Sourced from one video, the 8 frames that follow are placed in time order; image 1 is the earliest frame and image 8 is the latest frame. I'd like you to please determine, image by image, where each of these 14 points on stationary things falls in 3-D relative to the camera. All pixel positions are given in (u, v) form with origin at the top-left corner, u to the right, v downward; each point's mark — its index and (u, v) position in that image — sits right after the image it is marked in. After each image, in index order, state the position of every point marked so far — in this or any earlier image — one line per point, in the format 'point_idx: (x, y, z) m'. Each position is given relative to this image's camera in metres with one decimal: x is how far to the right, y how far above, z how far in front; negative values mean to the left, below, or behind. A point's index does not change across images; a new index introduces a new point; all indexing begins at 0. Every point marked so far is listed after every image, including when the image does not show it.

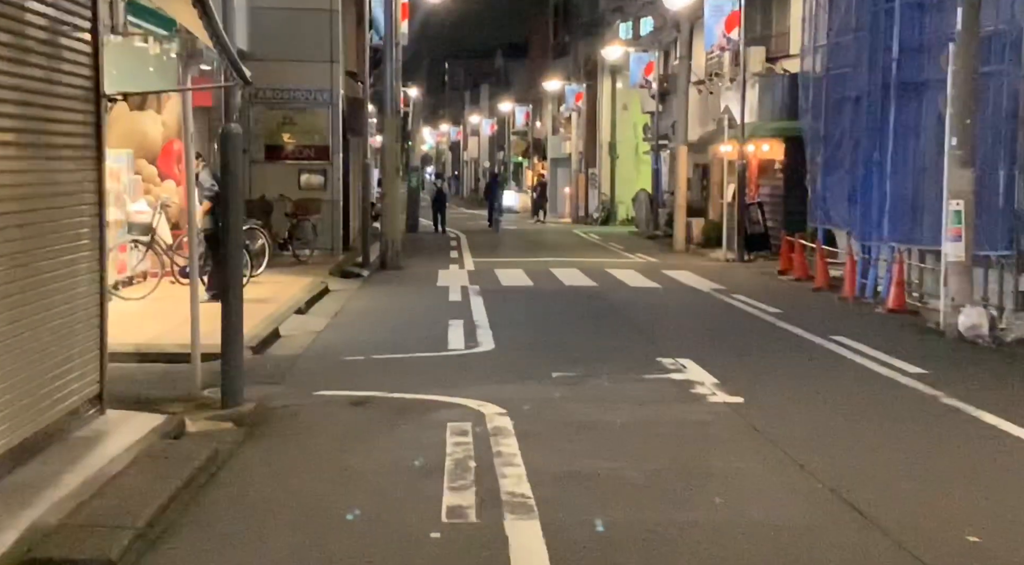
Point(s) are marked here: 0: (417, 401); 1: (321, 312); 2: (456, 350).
0: (-0.8, -1.0, +11.8) m
1: (-2.7, -0.4, +19.7) m
2: (-0.6, -0.8, +15.5) m
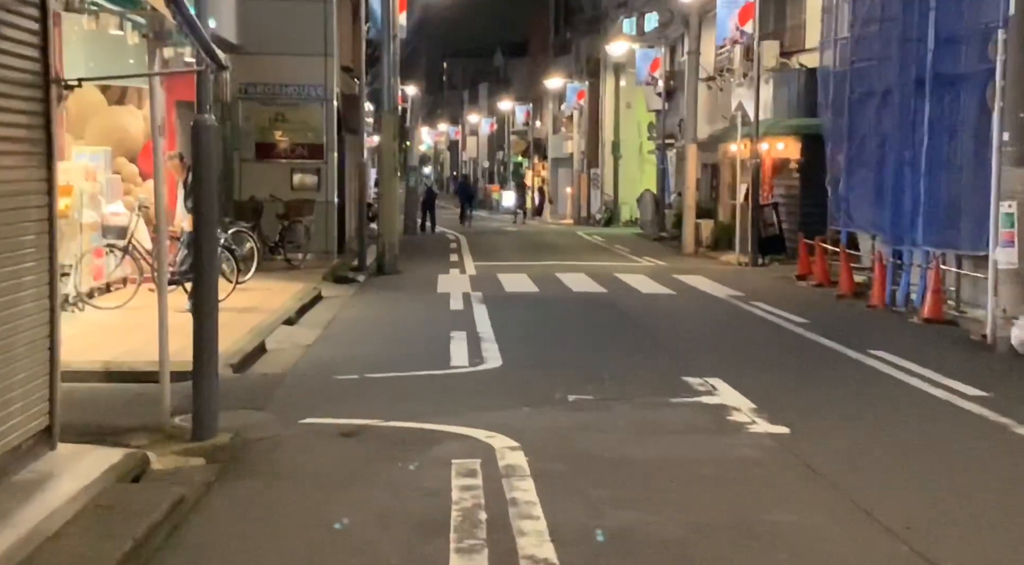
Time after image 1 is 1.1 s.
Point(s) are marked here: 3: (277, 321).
0: (-0.7, -1.1, +10.4) m
1: (-2.6, -0.5, +18.3) m
2: (-0.5, -0.9, +14.1) m
3: (-2.9, -0.5, +17.4) m
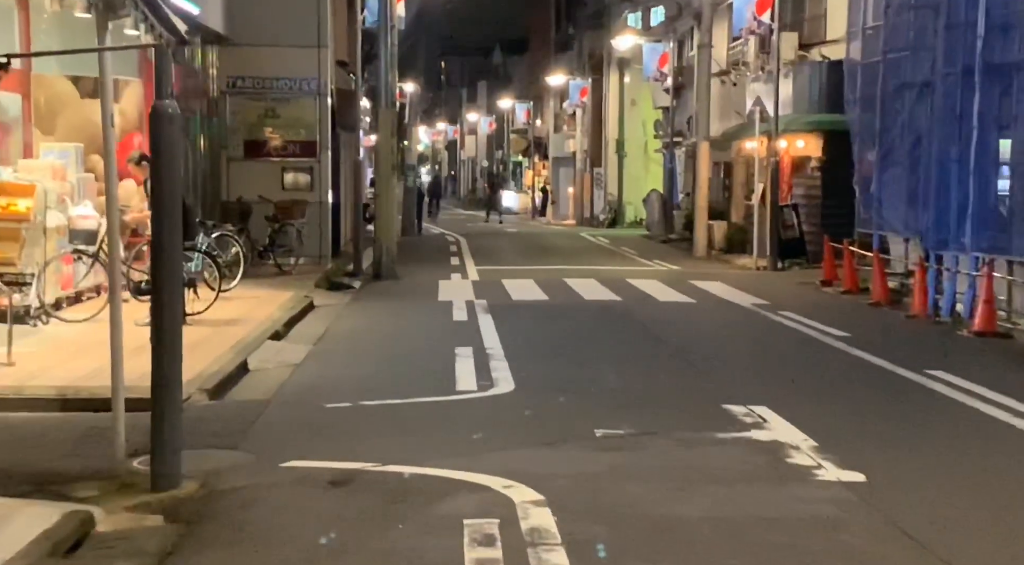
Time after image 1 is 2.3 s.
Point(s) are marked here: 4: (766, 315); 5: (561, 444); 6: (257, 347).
0: (-0.6, -1.2, +8.7) m
1: (-2.5, -0.6, +16.6) m
2: (-0.4, -1.0, +12.4) m
3: (-2.8, -0.6, +15.7) m
4: (+3.4, -0.4, +19.1) m
5: (+0.3, -1.1, +9.8) m
6: (-2.7, -0.7, +14.8) m
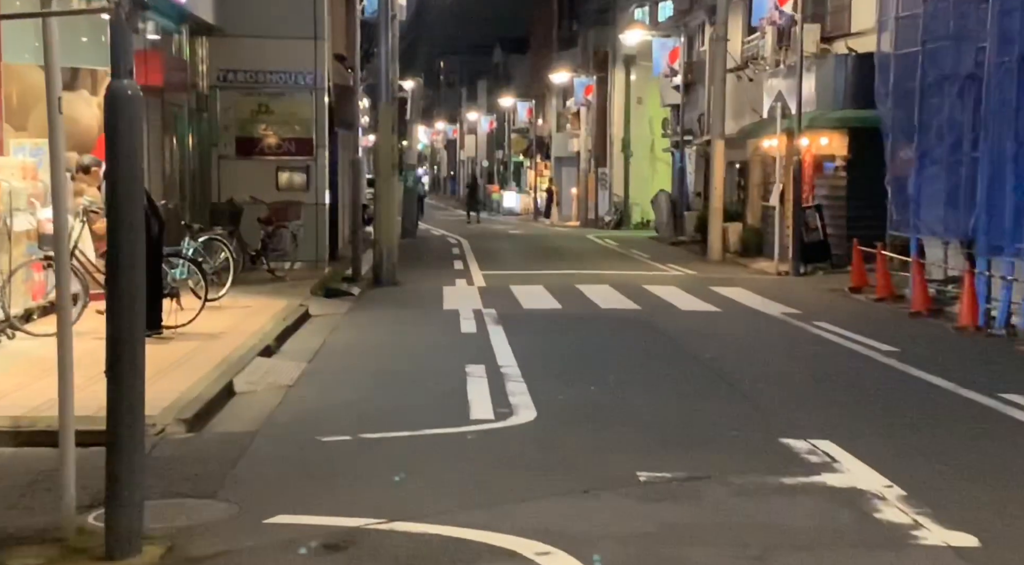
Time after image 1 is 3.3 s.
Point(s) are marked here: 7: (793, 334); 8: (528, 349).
0: (-0.4, -1.3, +7.1) m
1: (-2.3, -0.7, +15.0) m
2: (-0.2, -1.1, +10.8) m
3: (-2.6, -0.7, +14.2) m
4: (+3.6, -0.6, +17.6) m
5: (+0.5, -1.2, +8.3) m
6: (-2.5, -0.8, +13.3) m
7: (+3.3, -0.6, +16.7) m
8: (+0.2, -0.7, +15.3) m
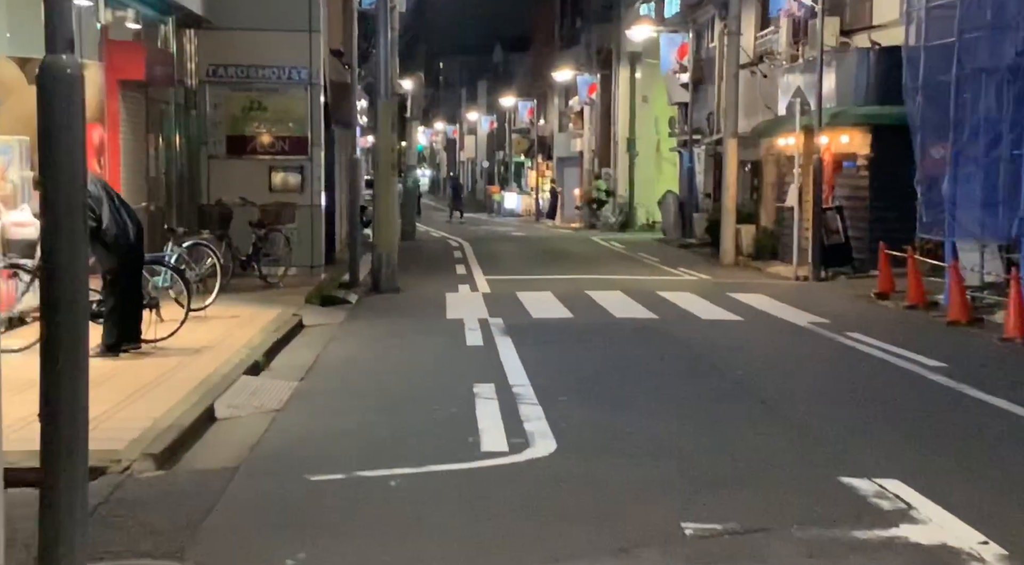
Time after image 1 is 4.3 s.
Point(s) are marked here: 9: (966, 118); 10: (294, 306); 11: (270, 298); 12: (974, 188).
0: (-0.3, -1.4, +5.8) m
1: (-2.2, -0.8, +13.7) m
2: (-0.1, -1.2, +9.5) m
3: (-2.5, -0.8, +12.9) m
4: (+3.7, -0.6, +16.3) m
5: (+0.6, -1.3, +7.0) m
6: (-2.4, -0.9, +12.0) m
7: (+3.4, -0.7, +15.3) m
8: (+0.3, -0.8, +14.0) m
9: (+6.3, +2.3, +19.5) m
10: (-3.0, -0.3, +19.1) m
11: (-3.4, -0.2, +19.7) m
12: (+6.4, +1.3, +19.3) m
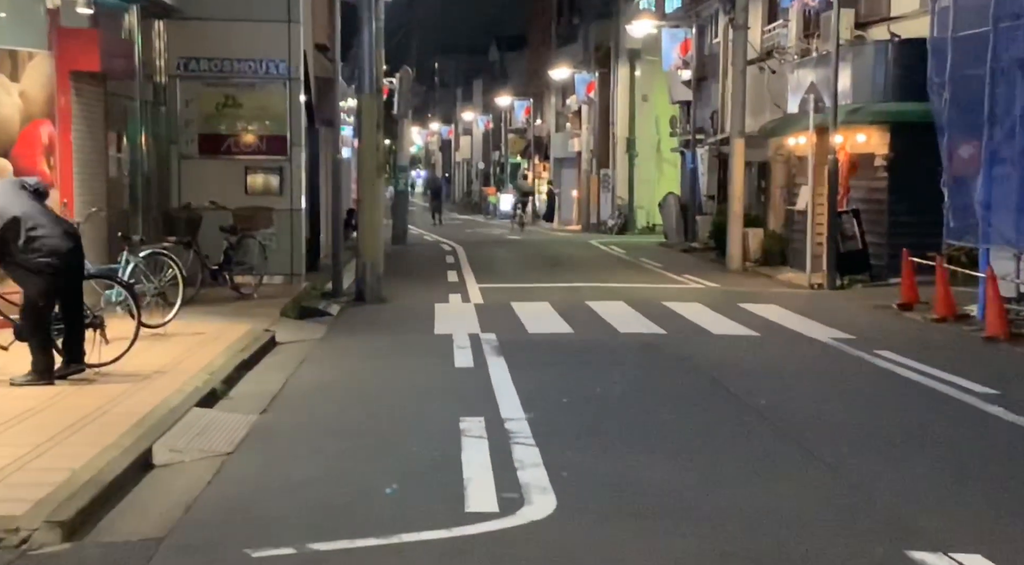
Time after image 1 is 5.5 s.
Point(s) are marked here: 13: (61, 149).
0: (-0.3, -1.5, +4.2) m
1: (-2.3, -1.0, +12.0) m
2: (-0.2, -1.3, +7.9) m
3: (-2.6, -0.9, +11.2) m
4: (+3.6, -0.8, +14.7) m
5: (+0.6, -1.5, +5.3) m
6: (-2.5, -1.0, +10.3) m
7: (+3.4, -0.9, +13.7) m
8: (+0.2, -1.0, +12.3) m
9: (+6.3, +2.2, +17.8) m
10: (-3.0, -0.5, +17.4) m
11: (-3.5, -0.4, +18.0) m
12: (+6.3, +1.2, +17.6) m
13: (-5.1, +1.5, +15.8) m
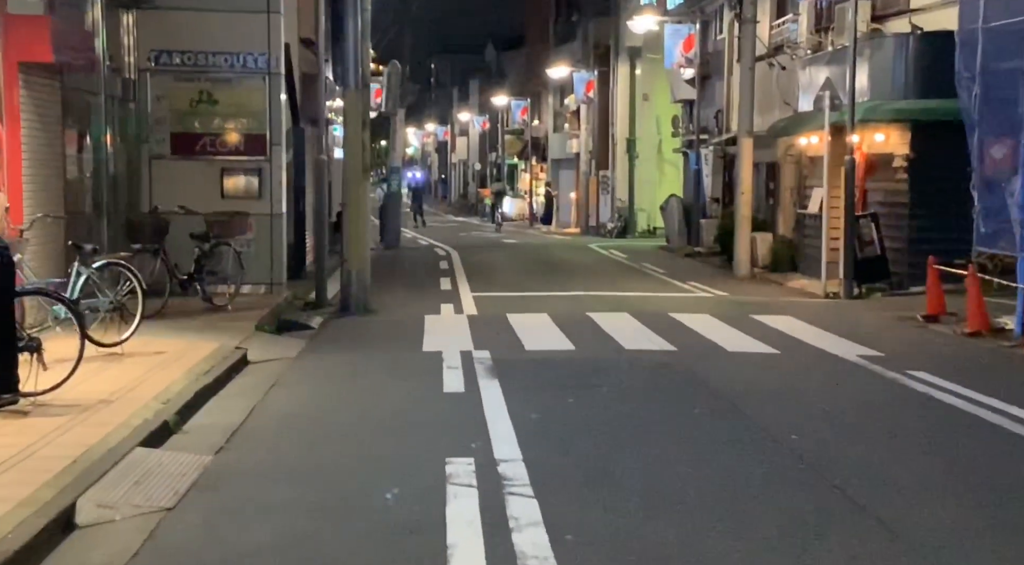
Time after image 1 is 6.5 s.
0: (-0.3, -1.7, +2.7) m
1: (-2.3, -1.1, +10.5) m
2: (-0.2, -1.4, +6.4) m
3: (-2.6, -1.1, +9.7) m
4: (+3.6, -0.9, +13.2) m
5: (+0.6, -1.6, +3.8) m
6: (-2.5, -1.2, +8.8) m
7: (+3.3, -1.0, +12.2) m
8: (+0.2, -1.1, +10.8) m
9: (+6.2, +2.0, +16.4) m
10: (-3.1, -0.6, +15.9) m
11: (-3.5, -0.5, +16.5) m
12: (+6.2, +1.0, +16.2) m
13: (-5.1, +1.4, +14.2) m
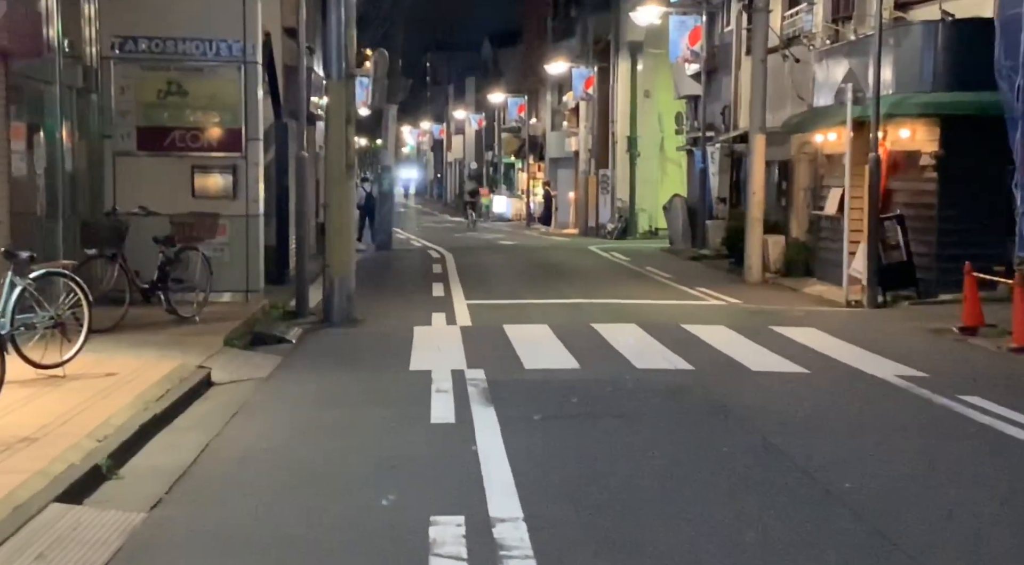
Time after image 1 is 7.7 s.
0: (-0.3, -1.8, +1.0) m
1: (-2.3, -1.2, +8.8) m
2: (-0.2, -1.5, +4.7) m
3: (-2.6, -1.2, +8.0) m
4: (+3.6, -1.0, +11.5) m
5: (+0.6, -1.7, +2.1) m
6: (-2.5, -1.3, +7.1) m
7: (+3.3, -1.1, +10.5) m
8: (+0.2, -1.2, +9.1) m
9: (+6.2, +1.9, +14.7) m
10: (-3.1, -0.7, +14.2) m
11: (-3.6, -0.6, +14.8) m
12: (+6.2, +0.9, +14.5) m
13: (-5.1, +1.3, +12.5) m
